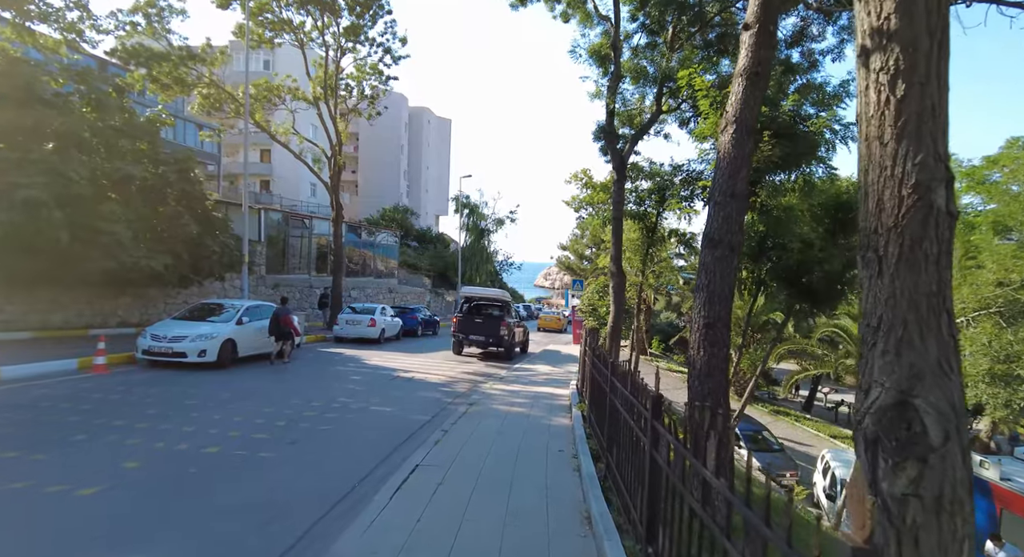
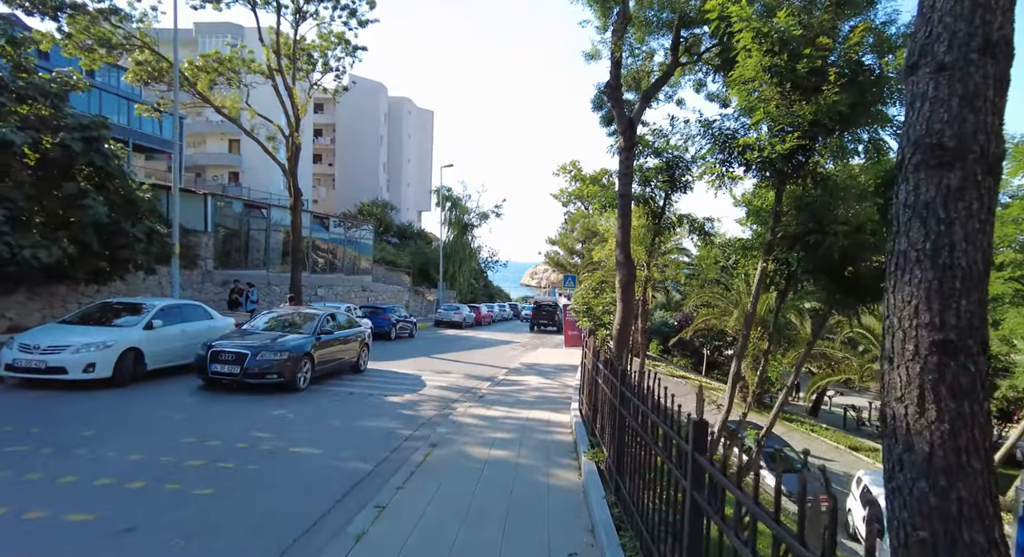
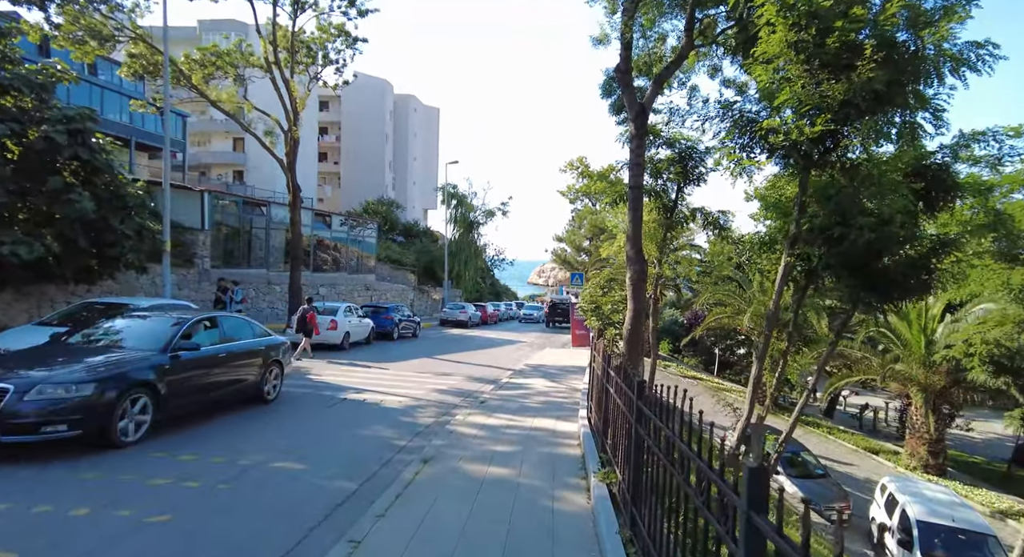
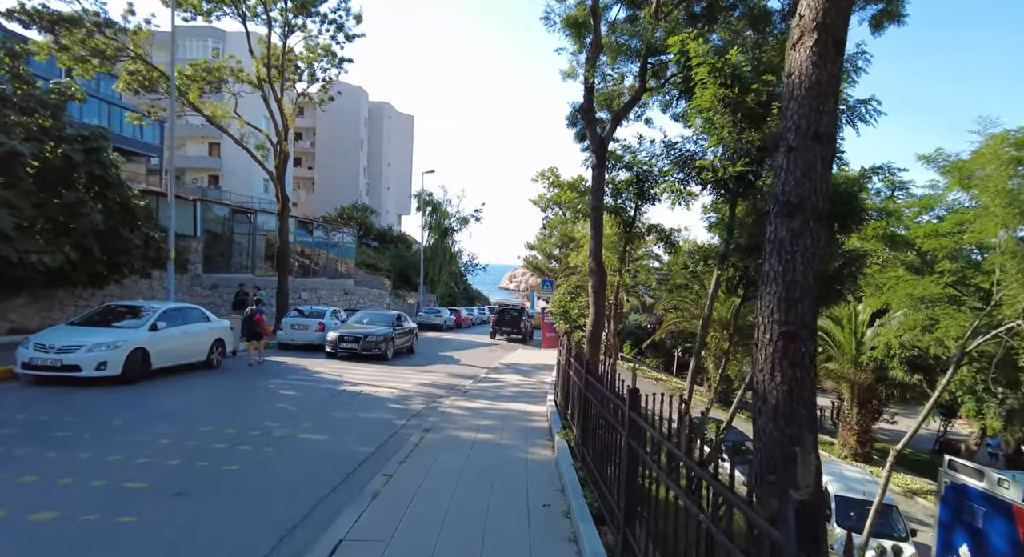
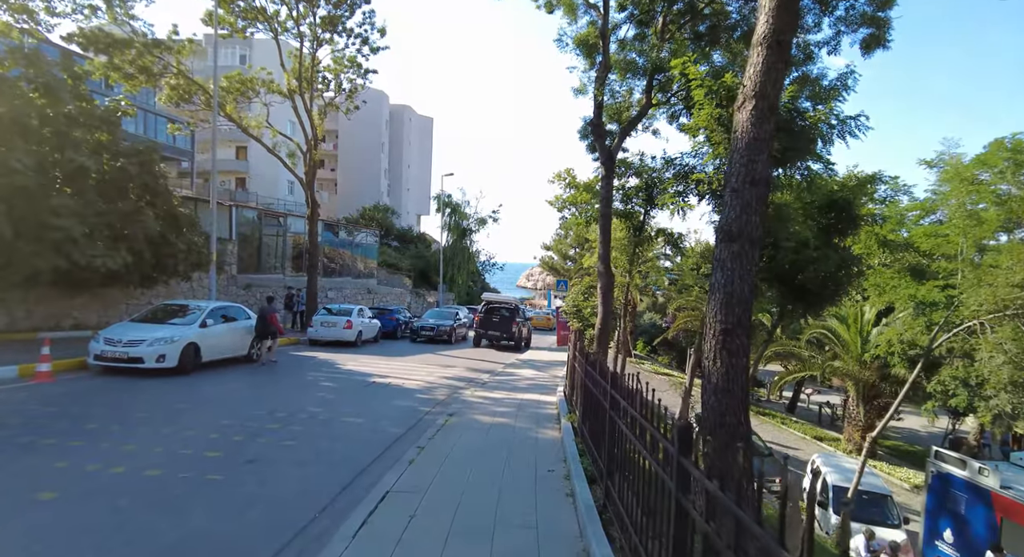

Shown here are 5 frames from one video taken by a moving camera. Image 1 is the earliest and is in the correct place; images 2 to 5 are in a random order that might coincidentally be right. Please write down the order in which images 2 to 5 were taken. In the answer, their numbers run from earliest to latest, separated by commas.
5, 4, 2, 3
